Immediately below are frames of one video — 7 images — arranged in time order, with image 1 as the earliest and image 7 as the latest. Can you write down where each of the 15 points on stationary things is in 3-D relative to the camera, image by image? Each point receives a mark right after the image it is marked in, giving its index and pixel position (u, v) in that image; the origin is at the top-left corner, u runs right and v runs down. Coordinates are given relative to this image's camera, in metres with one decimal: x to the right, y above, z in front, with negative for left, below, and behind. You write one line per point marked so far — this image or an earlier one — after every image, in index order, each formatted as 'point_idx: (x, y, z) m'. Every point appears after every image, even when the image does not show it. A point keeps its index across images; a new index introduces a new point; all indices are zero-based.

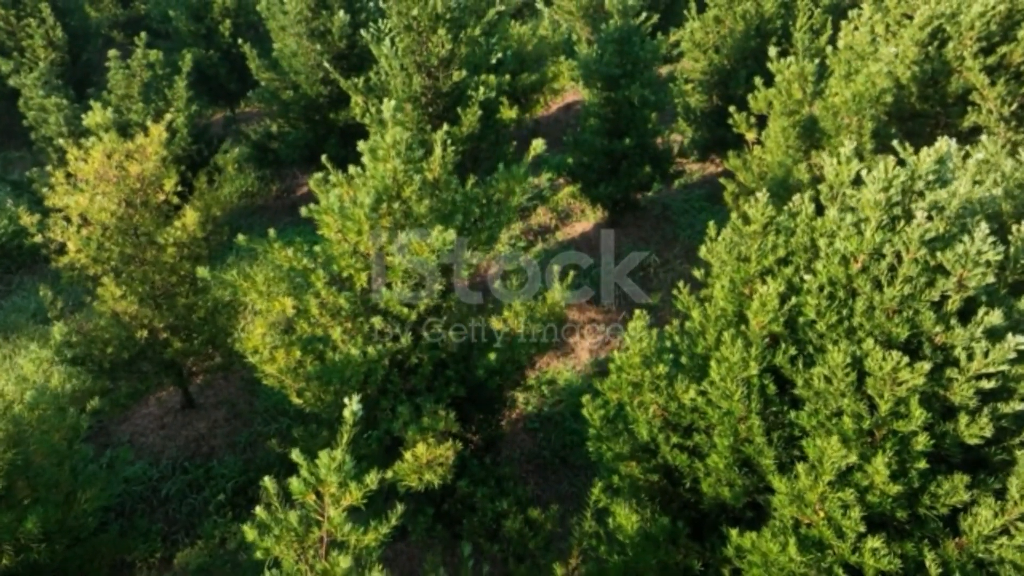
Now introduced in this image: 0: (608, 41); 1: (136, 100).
0: (+1.4, +3.6, +11.5) m
1: (-5.3, +2.7, +11.1) m
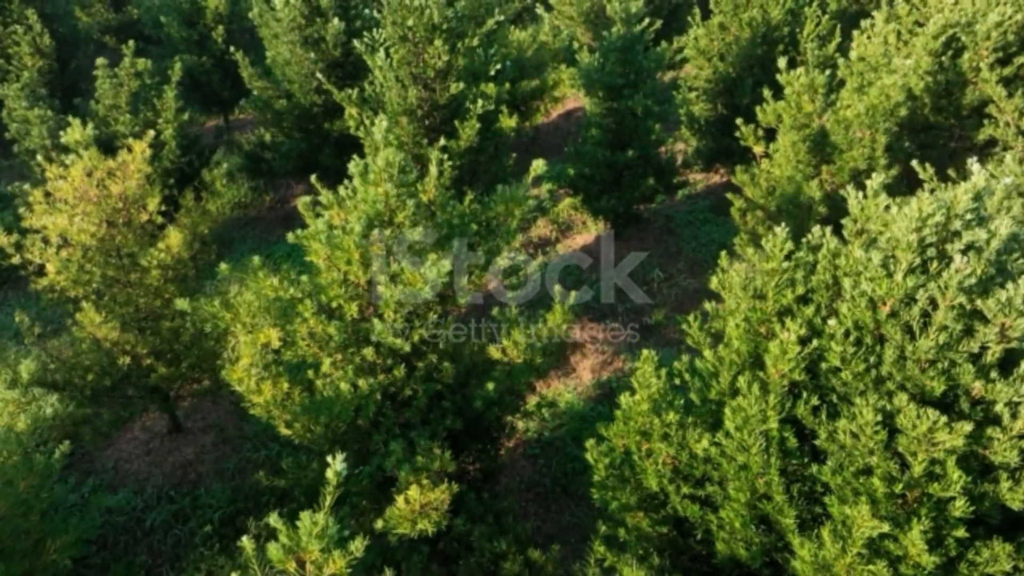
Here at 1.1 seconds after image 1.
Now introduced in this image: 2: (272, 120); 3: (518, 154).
0: (+1.4, +3.4, +11.1) m
1: (-5.3, +2.5, +10.8) m
2: (-3.8, +2.7, +12.6) m
3: (+0.1, +2.6, +15.0) m
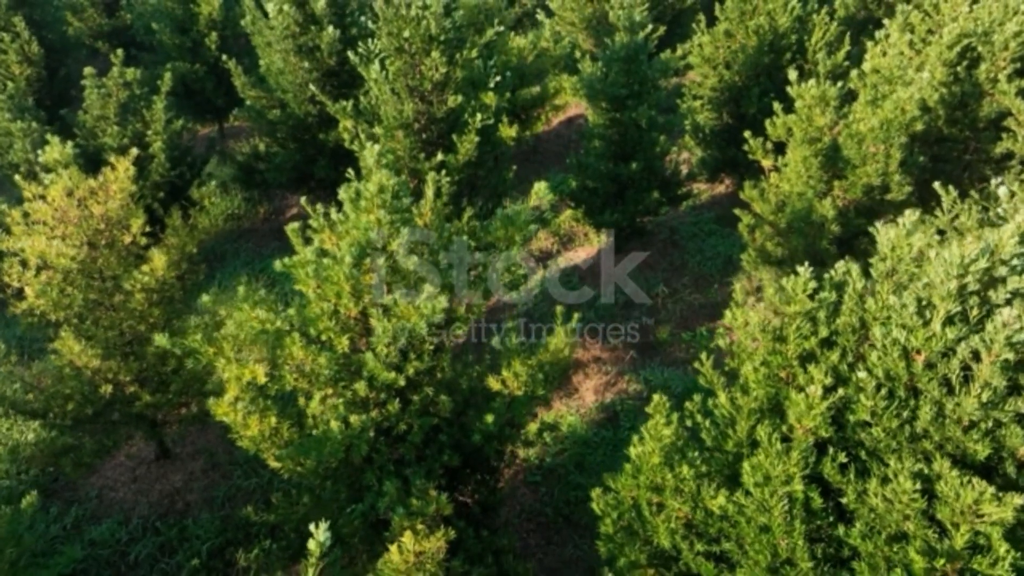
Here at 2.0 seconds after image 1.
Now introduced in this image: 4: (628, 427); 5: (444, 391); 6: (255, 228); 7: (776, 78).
0: (+1.4, +3.1, +10.8) m
1: (-5.3, +2.2, +10.4) m
2: (-3.8, +2.4, +12.2) m
3: (+0.1, +2.3, +14.7) m
4: (+1.4, -1.6, +9.2) m
5: (-0.5, -0.8, +6.2) m
6: (-4.4, +1.0, +13.3) m
7: (+4.1, +3.3, +12.3) m
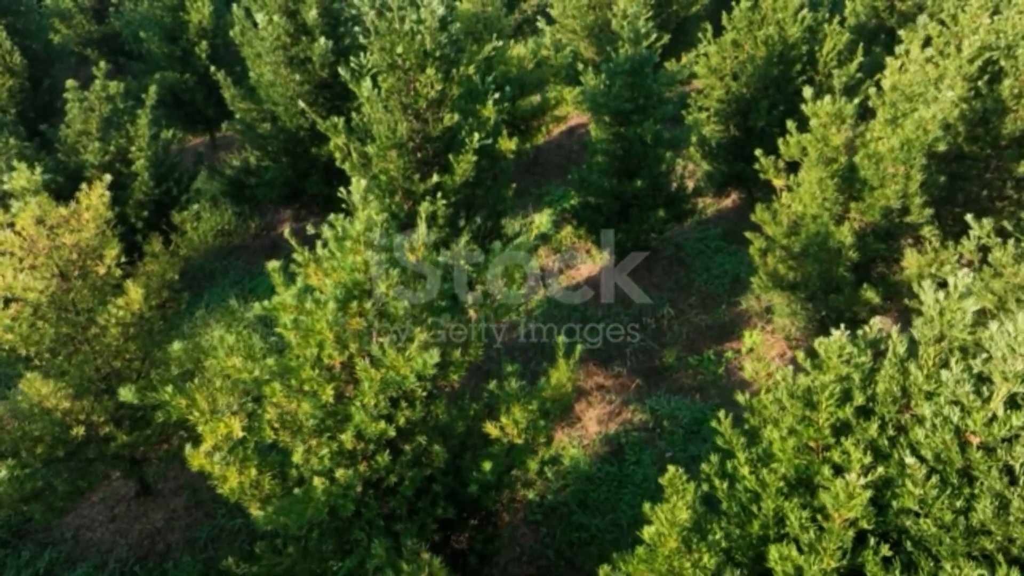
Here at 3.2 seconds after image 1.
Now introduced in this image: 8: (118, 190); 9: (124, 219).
0: (+1.4, +2.8, +10.3) m
1: (-5.3, +1.9, +10.0) m
2: (-3.8, +2.1, +11.8) m
3: (+0.1, +2.0, +14.2) m
4: (+1.4, -1.9, +8.7) m
5: (-0.5, -1.1, +5.8) m
6: (-4.4, +0.7, +12.9) m
7: (+4.1, +3.0, +11.9) m
8: (-5.2, +1.3, +10.4) m
9: (-5.2, +0.9, +10.4) m
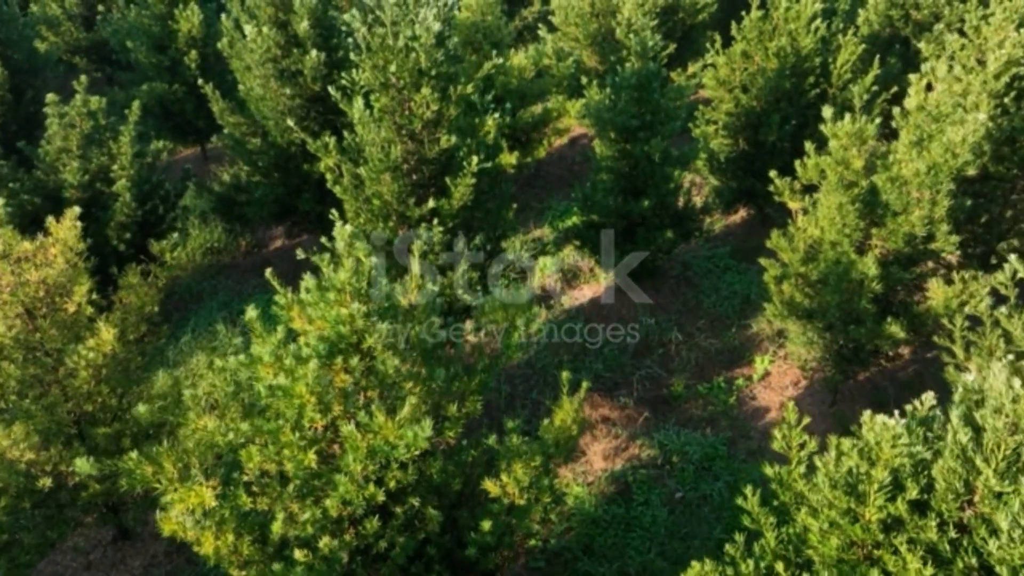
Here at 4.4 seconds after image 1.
0: (+1.4, +2.5, +9.8) m
1: (-5.3, +1.6, +9.5) m
2: (-3.8, +1.8, +11.3) m
3: (+0.1, +1.7, +13.7) m
4: (+1.4, -2.2, +8.3) m
5: (-0.5, -1.4, +5.3) m
6: (-4.4, +0.4, +12.4) m
7: (+4.1, +2.7, +11.4) m
8: (-5.2, +1.0, +9.9) m
9: (-5.2, +0.6, +9.9) m
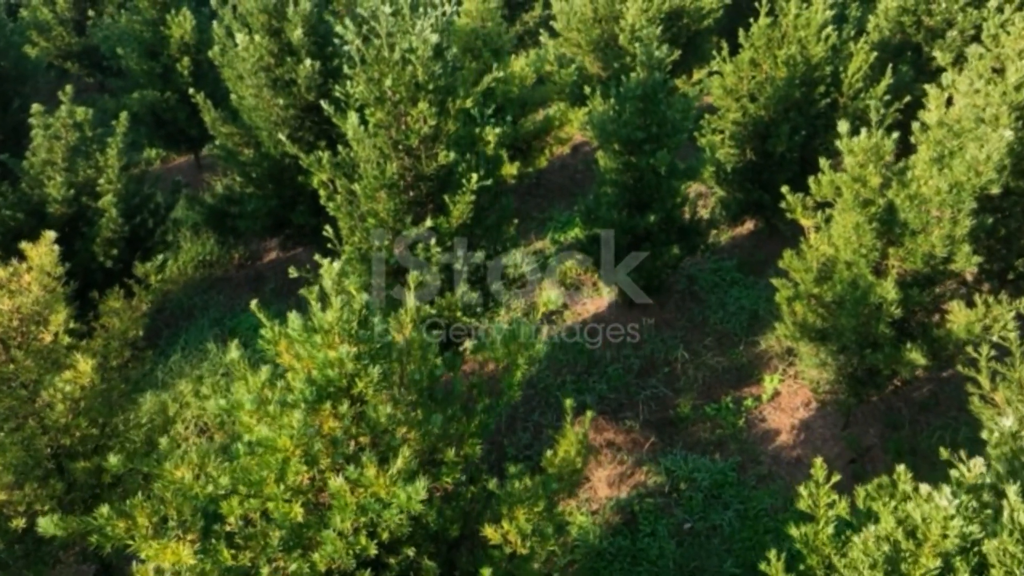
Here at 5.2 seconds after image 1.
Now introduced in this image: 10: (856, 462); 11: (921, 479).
0: (+1.4, +2.3, +9.5) m
1: (-5.3, +1.4, +9.2) m
2: (-3.8, +1.6, +10.9) m
3: (+0.1, +1.5, +13.4) m
4: (+1.4, -2.5, +7.9) m
5: (-0.5, -1.7, +5.0) m
6: (-4.4, +0.2, +12.0) m
7: (+4.2, +2.5, +11.0) m
8: (-5.2, +0.8, +9.6) m
9: (-5.1, +0.4, +9.6) m
10: (+3.9, -2.0, +8.9) m
11: (+4.5, -2.1, +8.7) m
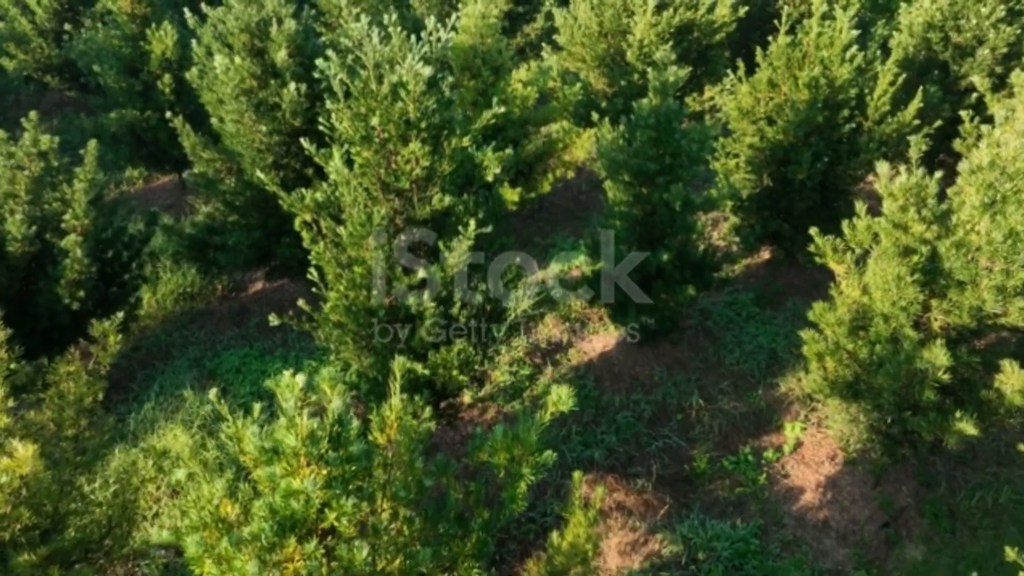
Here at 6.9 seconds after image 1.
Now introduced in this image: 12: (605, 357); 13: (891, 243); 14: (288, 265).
0: (+1.4, +1.8, +8.8) m
1: (-5.3, +0.9, +8.4) m
2: (-3.8, +1.1, +10.2) m
3: (+0.1, +1.0, +12.6) m
4: (+1.4, -3.0, +7.2) m
5: (-0.5, -2.1, +4.2) m
6: (-4.3, -0.3, +11.3) m
7: (+4.2, +2.0, +10.3) m
8: (-5.2, +0.3, +8.8) m
9: (-5.1, -0.1, +8.8) m
10: (+3.9, -2.5, +8.1) m
11: (+4.5, -2.6, +7.9) m
12: (+1.2, -0.9, +10.1) m
13: (+3.3, +0.4, +6.9) m
14: (-3.0, +0.3, +10.5) m
